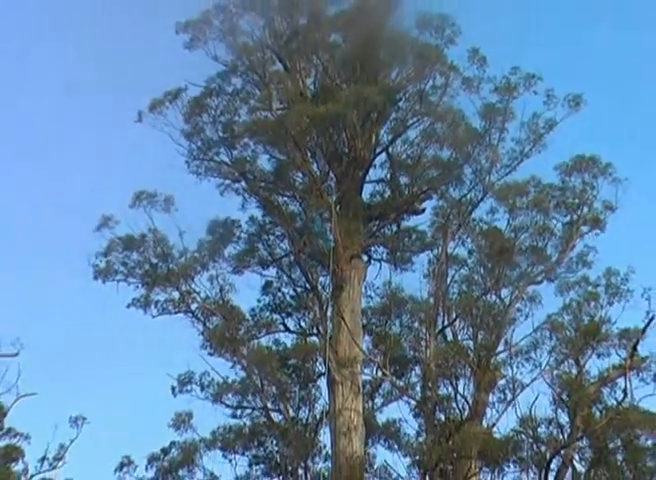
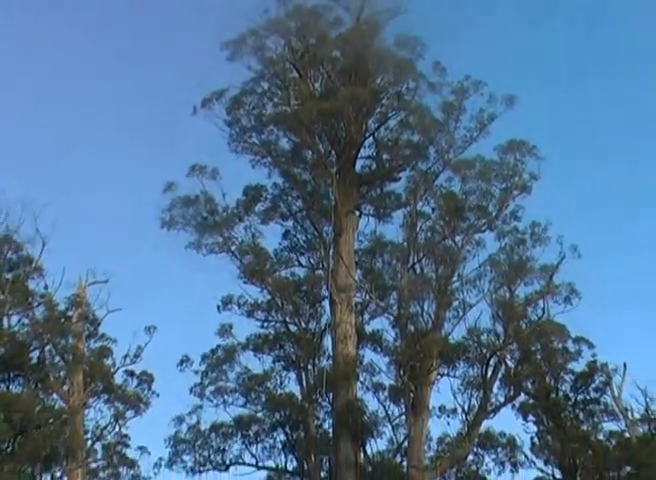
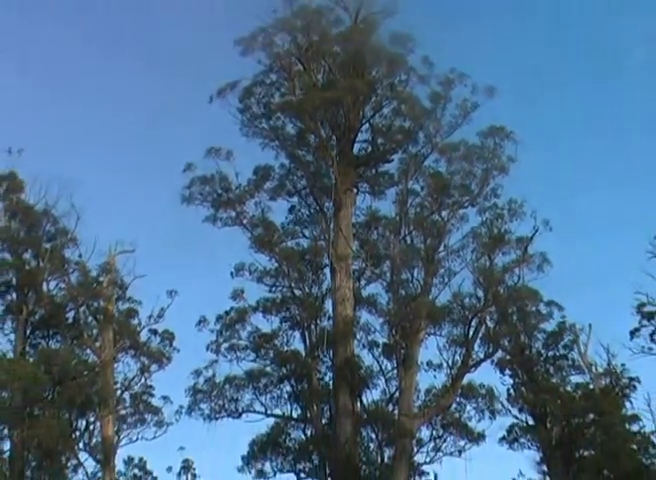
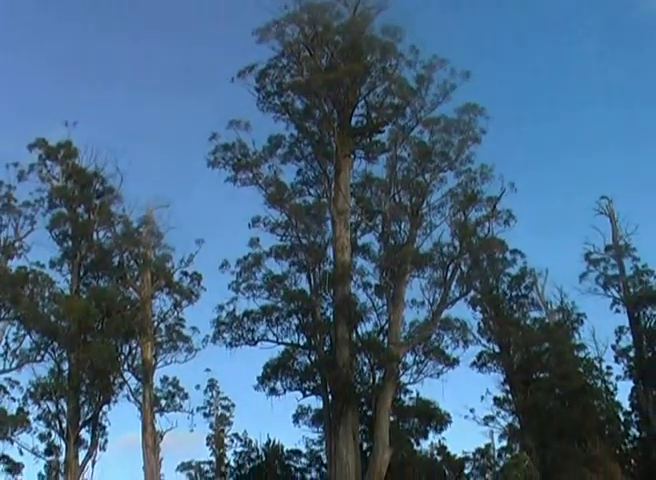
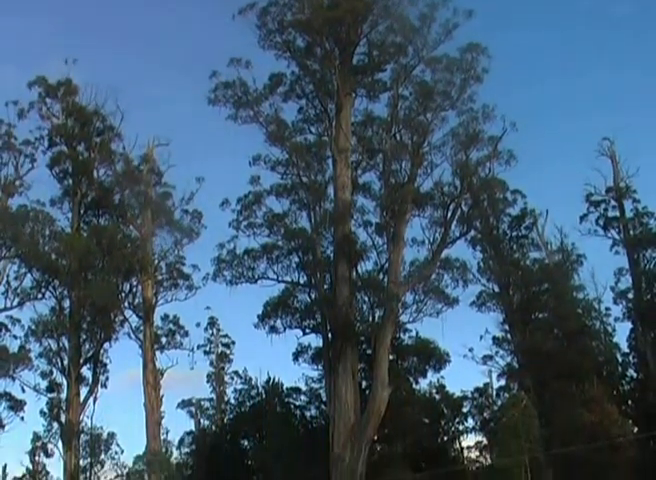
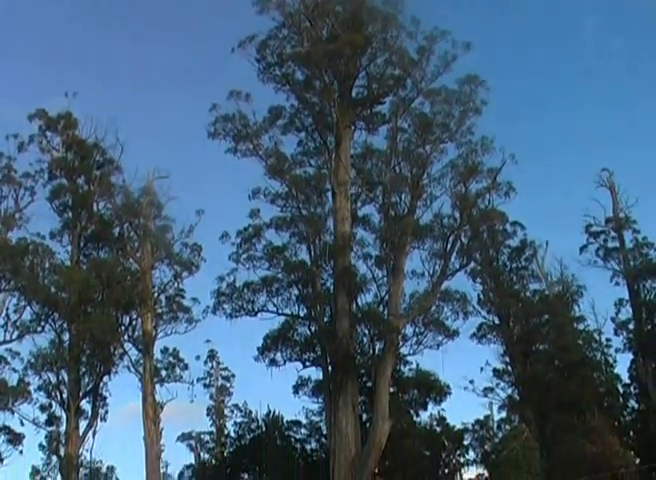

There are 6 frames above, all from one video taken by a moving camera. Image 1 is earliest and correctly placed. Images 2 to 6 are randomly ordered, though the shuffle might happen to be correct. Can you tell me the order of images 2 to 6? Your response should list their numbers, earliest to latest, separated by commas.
2, 3, 4, 6, 5
